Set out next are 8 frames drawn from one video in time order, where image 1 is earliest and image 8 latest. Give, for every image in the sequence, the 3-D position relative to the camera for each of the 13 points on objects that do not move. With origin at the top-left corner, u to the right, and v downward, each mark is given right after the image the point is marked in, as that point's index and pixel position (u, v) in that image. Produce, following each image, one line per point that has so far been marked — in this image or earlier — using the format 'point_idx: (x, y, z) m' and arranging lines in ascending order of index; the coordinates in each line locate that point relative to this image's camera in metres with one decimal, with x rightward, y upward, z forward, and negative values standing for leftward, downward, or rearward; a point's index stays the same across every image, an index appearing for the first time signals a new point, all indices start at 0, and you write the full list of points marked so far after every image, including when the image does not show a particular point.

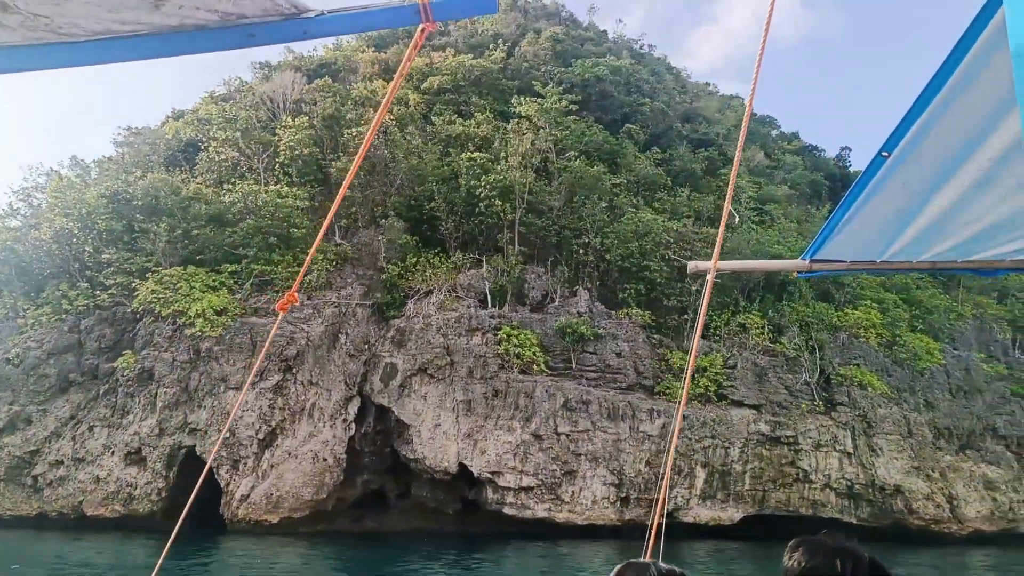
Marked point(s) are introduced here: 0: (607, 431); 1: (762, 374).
0: (+1.7, -2.7, +13.3) m
1: (+5.6, -1.9, +15.4) m
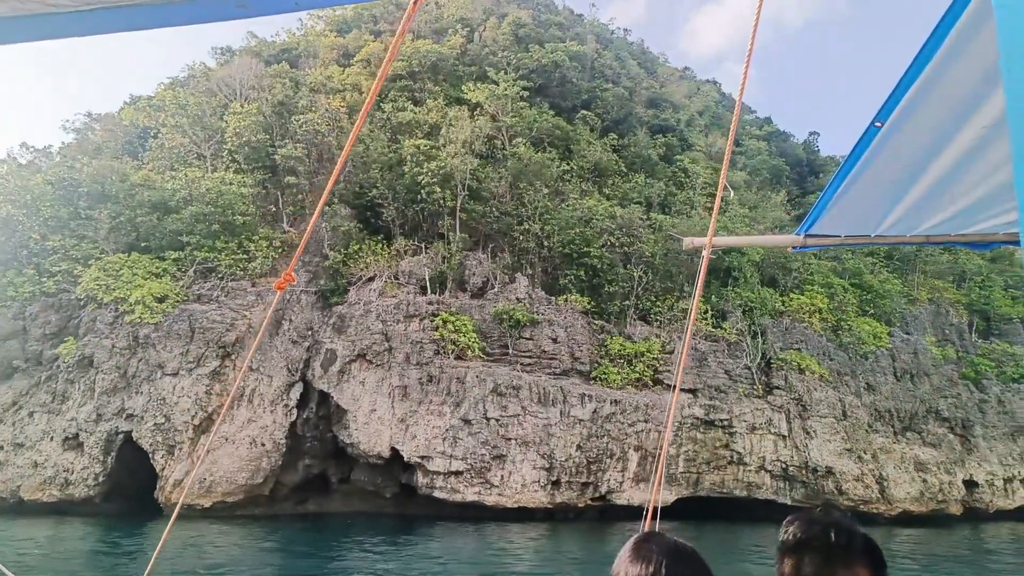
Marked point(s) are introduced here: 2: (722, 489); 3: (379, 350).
0: (+0.5, -2.4, +13.4) m
1: (+4.3, -1.6, +15.6) m
2: (+4.4, -4.1, +14.6) m
3: (-2.5, -1.2, +14.0) m
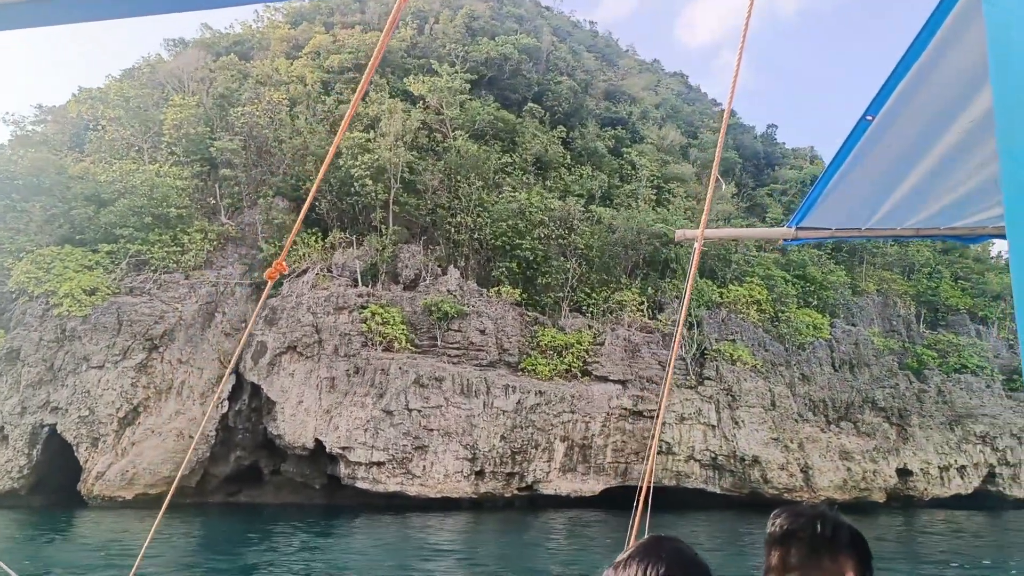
0: (-1.0, -2.3, +13.6) m
1: (+2.8, -1.4, +15.7) m
2: (+2.9, -4.0, +14.8) m
3: (-4.0, -1.1, +14.1) m
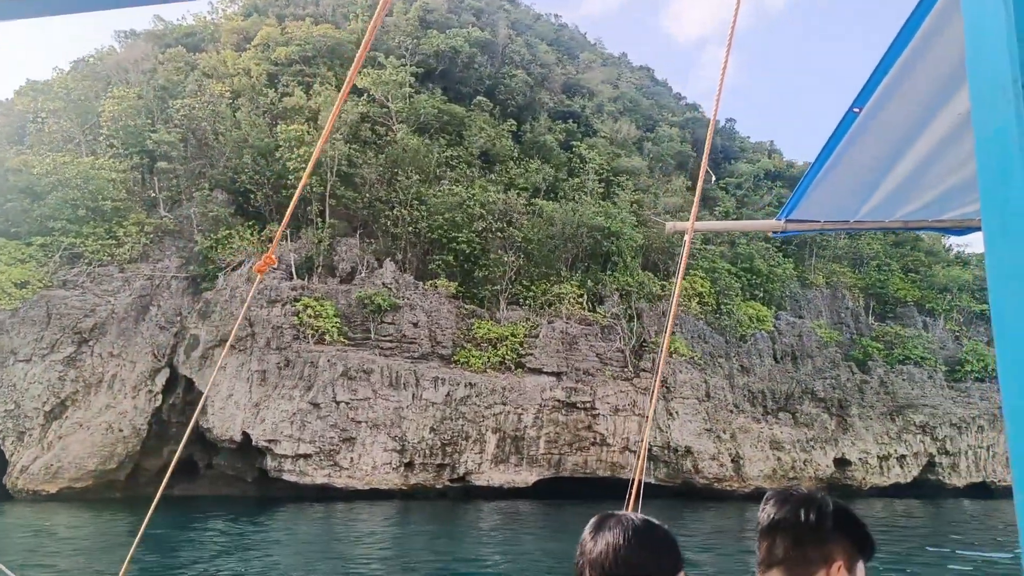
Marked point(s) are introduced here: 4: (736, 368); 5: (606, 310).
0: (-2.4, -2.1, +13.6) m
1: (+1.4, -1.2, +15.8) m
2: (+1.6, -3.8, +14.9) m
3: (-5.4, -0.9, +14.1) m
4: (+5.5, -2.0, +17.3) m
5: (+2.3, -0.5, +17.0) m
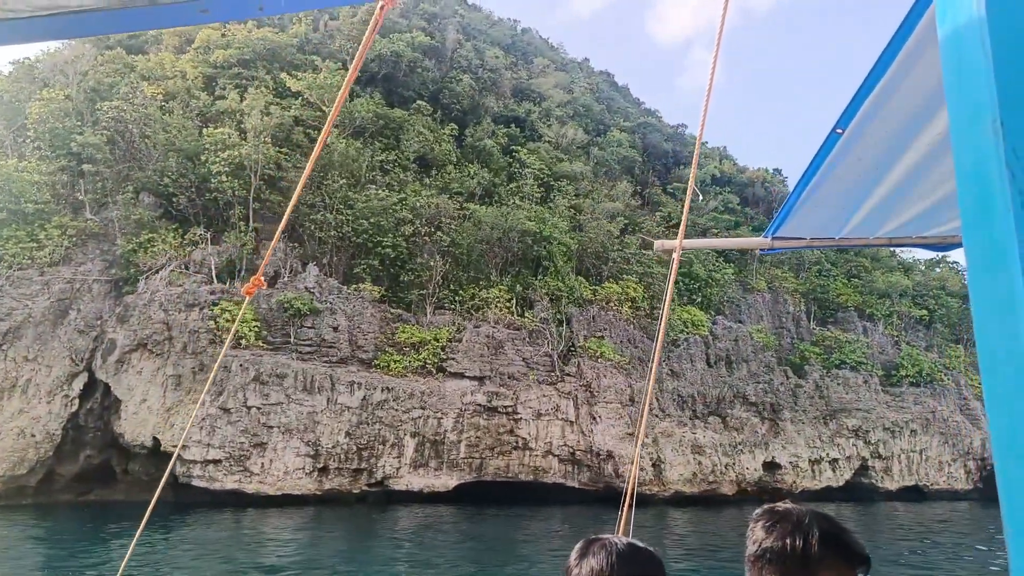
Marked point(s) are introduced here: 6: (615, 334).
0: (-4.0, -2.2, +13.6) m
1: (-0.3, -1.3, +15.9) m
2: (-0.1, -3.9, +15.0) m
3: (-7.0, -1.0, +14.0) m
4: (+3.8, -2.1, +17.5) m
5: (+0.6, -0.6, +17.0) m
6: (+2.5, -1.1, +17.5) m
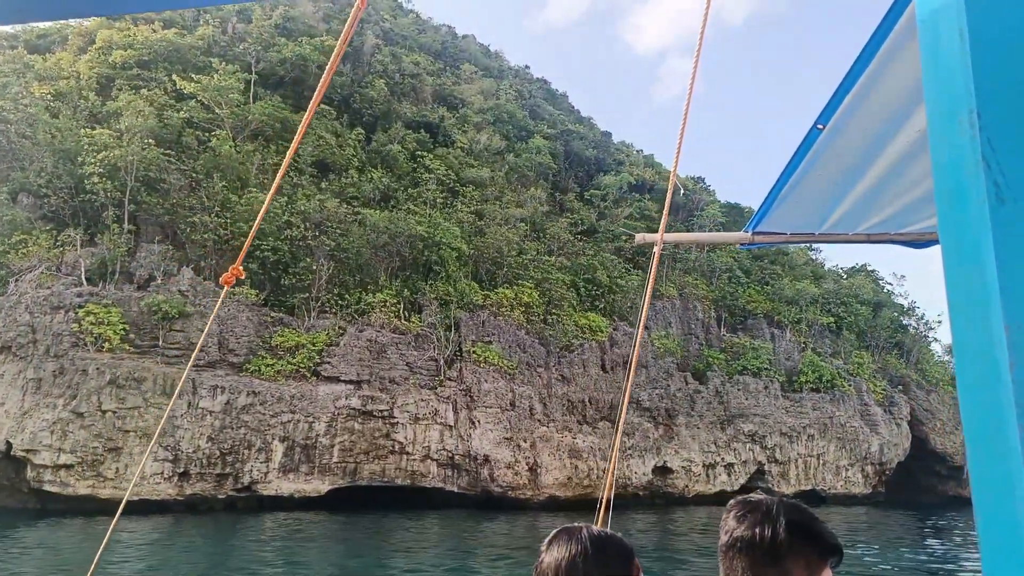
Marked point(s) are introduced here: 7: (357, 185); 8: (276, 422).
0: (-6.6, -2.3, +13.5) m
1: (-3.0, -1.4, +15.9) m
2: (-2.8, -4.0, +15.0) m
3: (-9.6, -1.1, +13.8) m
4: (+1.0, -2.2, +17.6) m
5: (-2.2, -0.7, +17.1) m
6: (-0.2, -1.3, +17.6) m
7: (-4.1, +2.8, +19.1) m
8: (-4.8, -2.7, +14.2) m
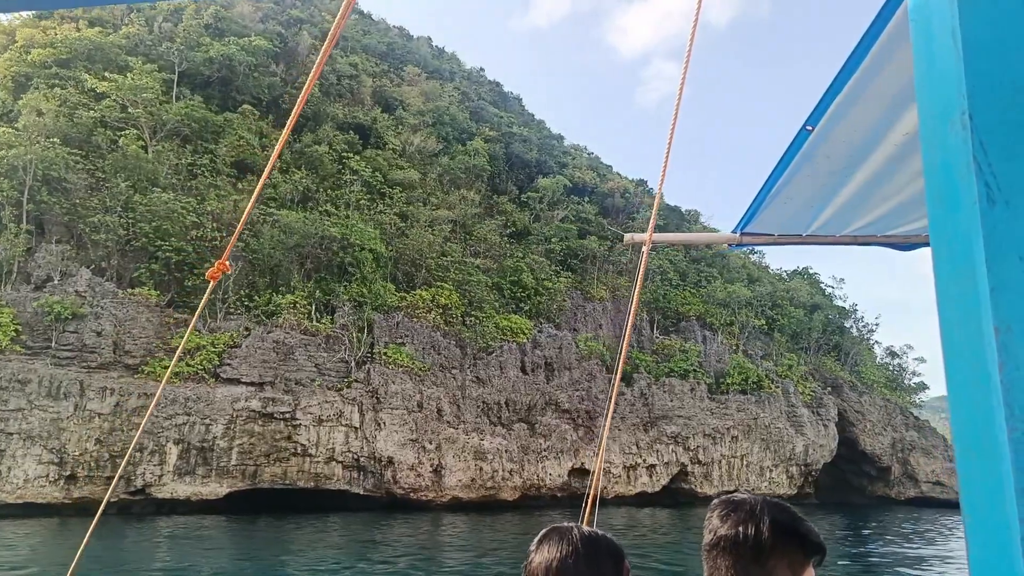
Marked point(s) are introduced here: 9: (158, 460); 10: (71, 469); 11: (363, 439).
0: (-8.7, -2.3, +13.3) m
1: (-5.1, -1.4, +15.8) m
2: (-4.9, -4.0, +14.9) m
3: (-11.7, -1.1, +13.5) m
4: (-1.1, -2.3, +17.6) m
5: (-4.3, -0.8, +17.0) m
6: (-2.3, -1.3, +17.6) m
7: (-6.3, +2.7, +19.0) m
8: (-6.8, -2.7, +14.1) m
9: (-7.0, -3.4, +13.9) m
10: (-8.3, -3.4, +13.3) m
11: (-3.3, -3.3, +15.5) m
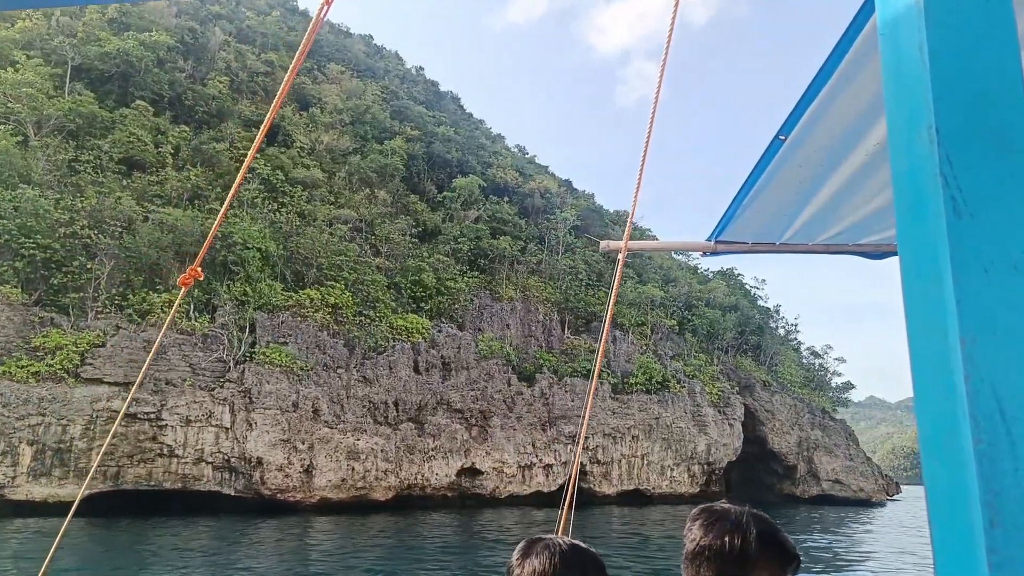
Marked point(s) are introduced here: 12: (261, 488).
0: (-11.4, -2.2, +13.0) m
1: (-7.9, -1.4, +15.6) m
2: (-7.6, -4.0, +14.7) m
3: (-14.4, -1.0, +13.2) m
4: (-3.9, -2.3, +17.5) m
5: (-7.1, -0.7, +16.8) m
6: (-5.1, -1.3, +17.5) m
7: (-9.2, +2.8, +18.8) m
8: (-9.6, -2.7, +13.9) m
9: (-9.7, -3.3, +13.7) m
10: (-11.0, -3.3, +13.0) m
11: (-6.1, -3.3, +15.3) m
12: (-5.3, -4.3, +15.2) m
